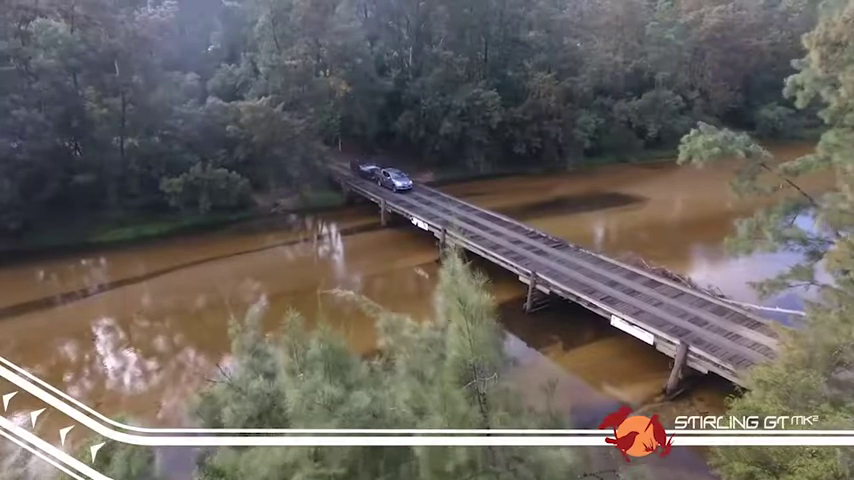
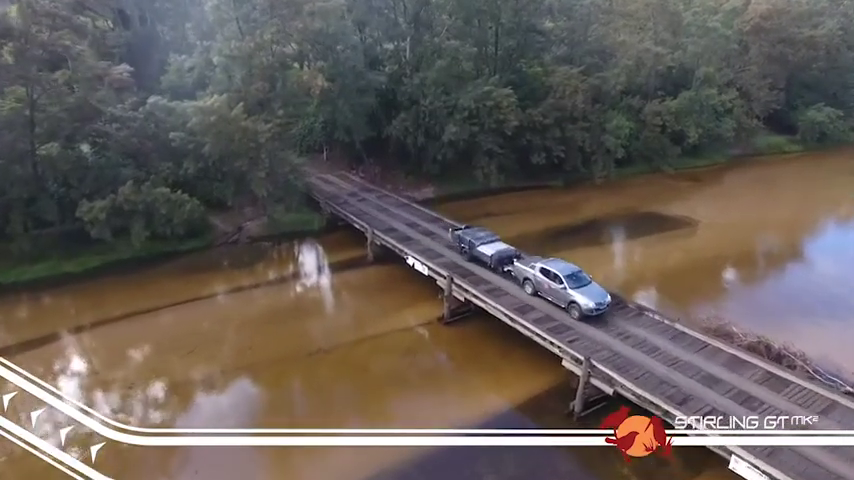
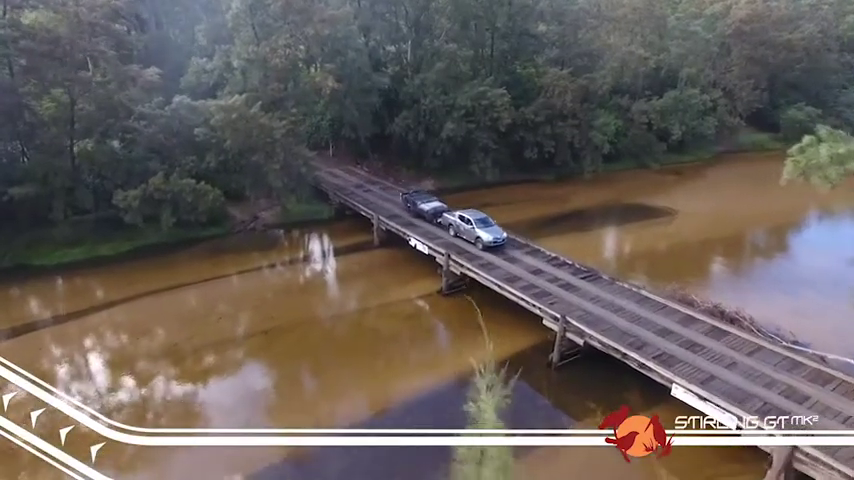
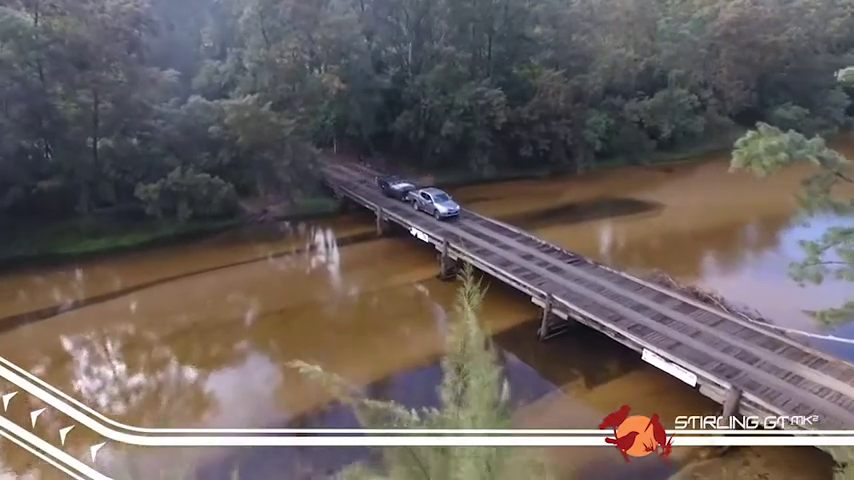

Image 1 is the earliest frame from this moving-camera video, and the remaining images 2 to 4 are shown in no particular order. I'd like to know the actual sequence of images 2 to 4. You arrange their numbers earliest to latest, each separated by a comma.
4, 3, 2
